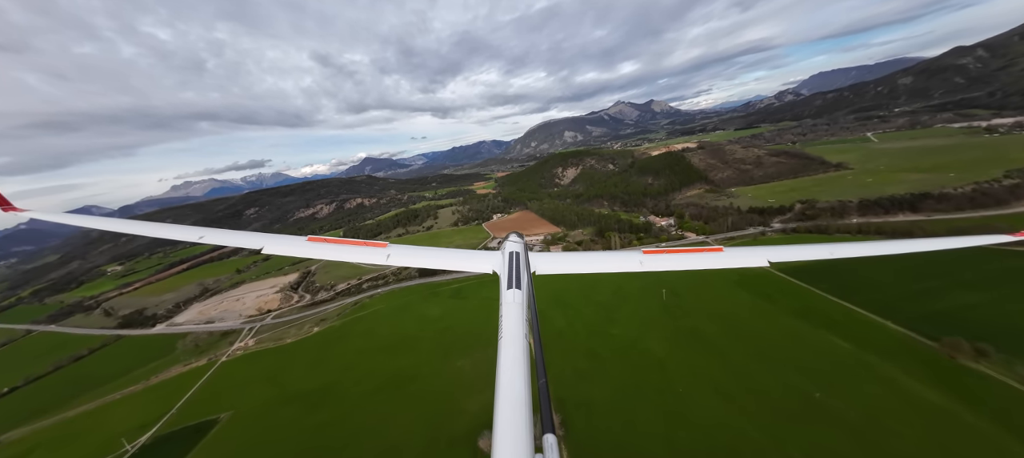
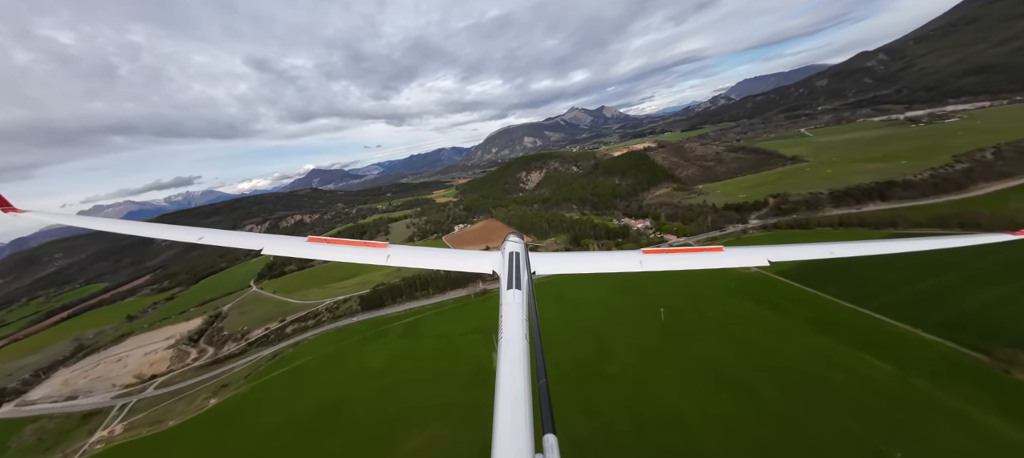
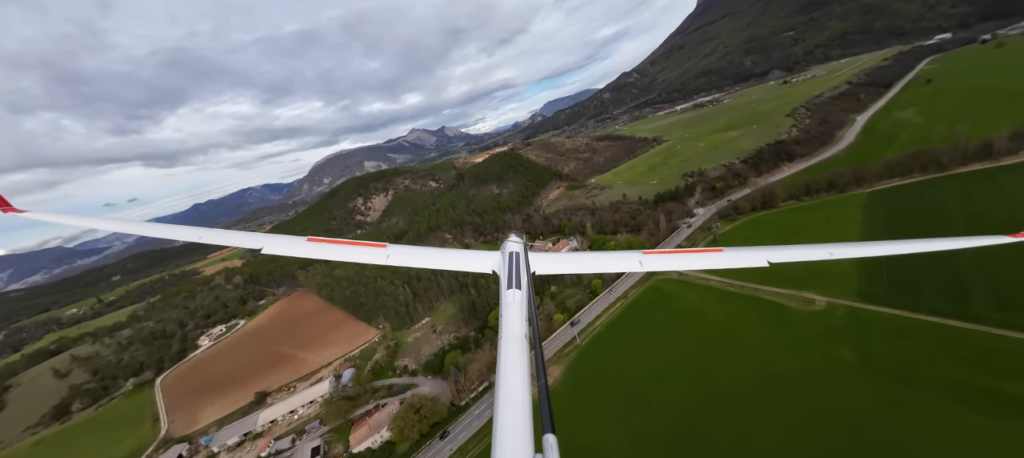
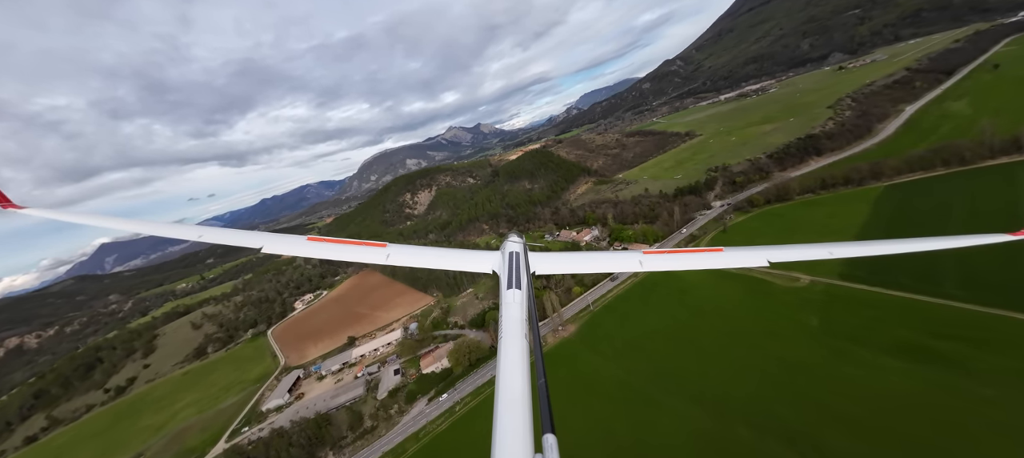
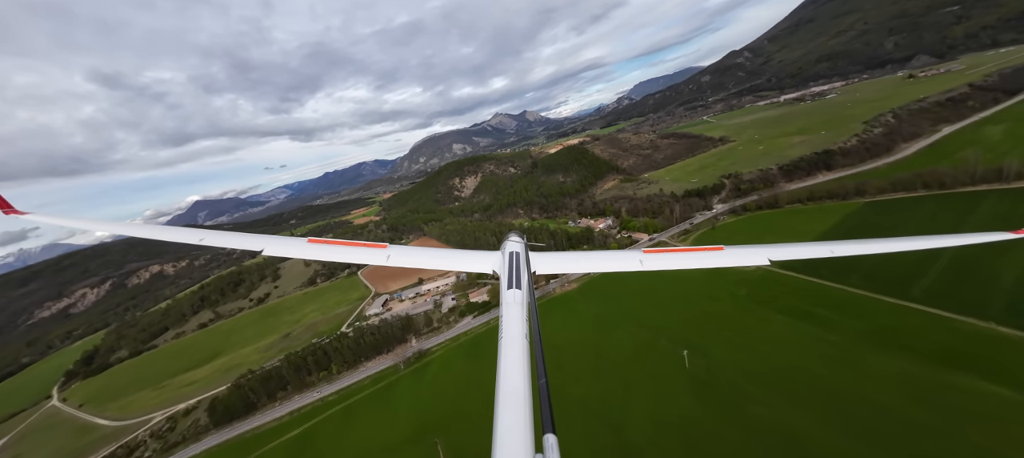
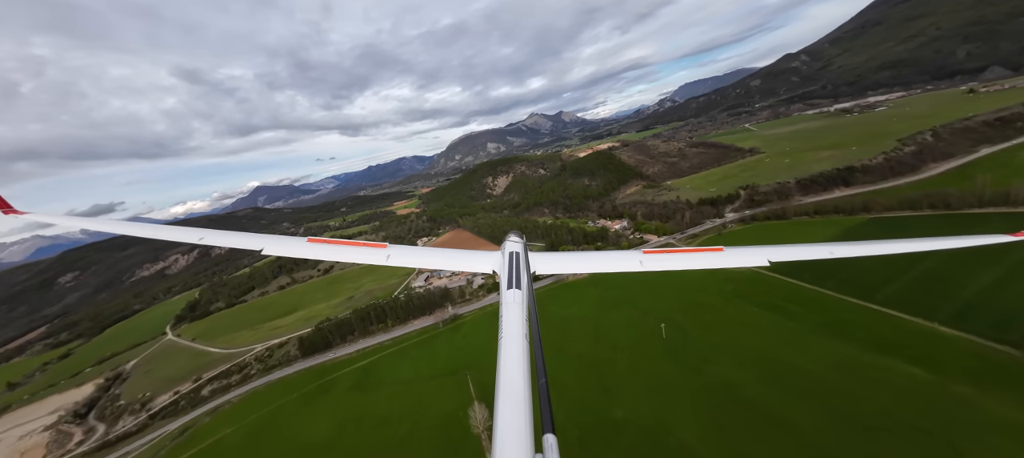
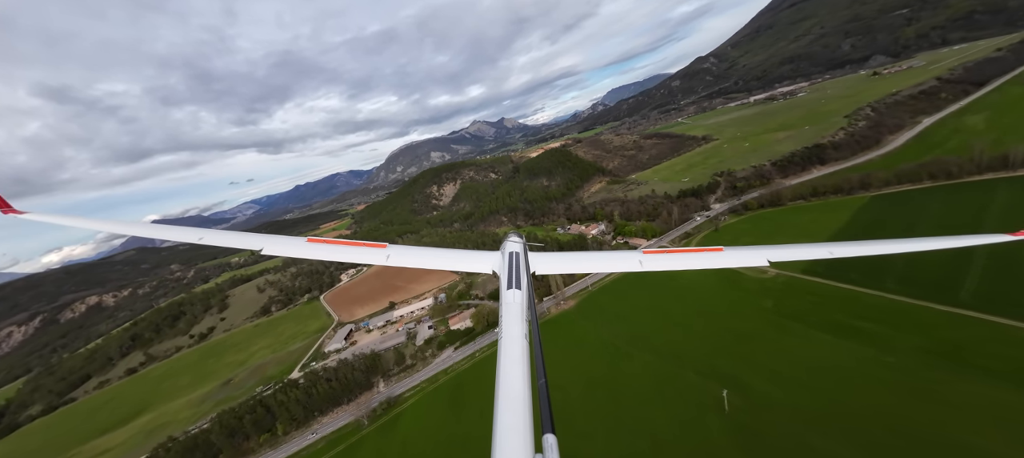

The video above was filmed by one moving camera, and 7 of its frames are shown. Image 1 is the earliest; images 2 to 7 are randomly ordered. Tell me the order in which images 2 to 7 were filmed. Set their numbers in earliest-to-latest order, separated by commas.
2, 6, 5, 7, 4, 3
